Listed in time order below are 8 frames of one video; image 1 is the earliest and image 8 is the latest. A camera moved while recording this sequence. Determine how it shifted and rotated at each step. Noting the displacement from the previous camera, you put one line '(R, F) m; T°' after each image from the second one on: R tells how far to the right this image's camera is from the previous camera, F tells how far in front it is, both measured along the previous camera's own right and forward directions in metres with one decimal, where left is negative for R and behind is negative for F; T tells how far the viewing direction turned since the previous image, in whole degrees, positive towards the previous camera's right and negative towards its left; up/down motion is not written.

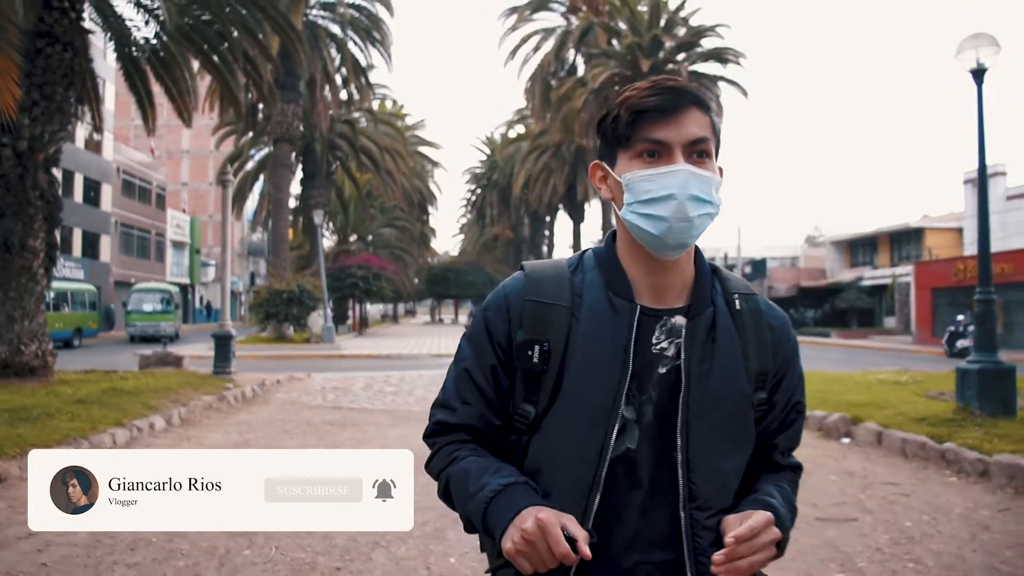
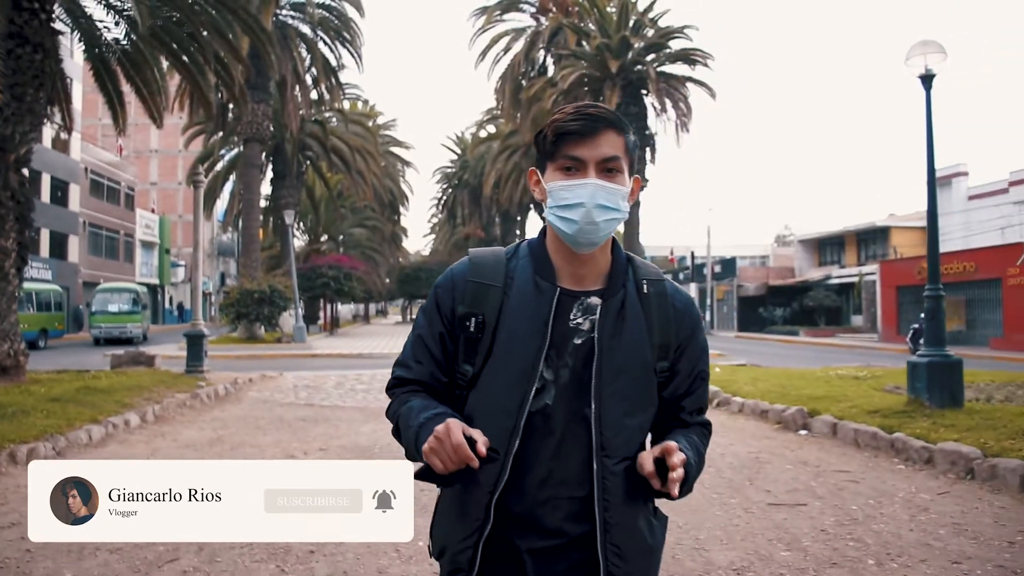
(0.0, -0.3) m; +2°
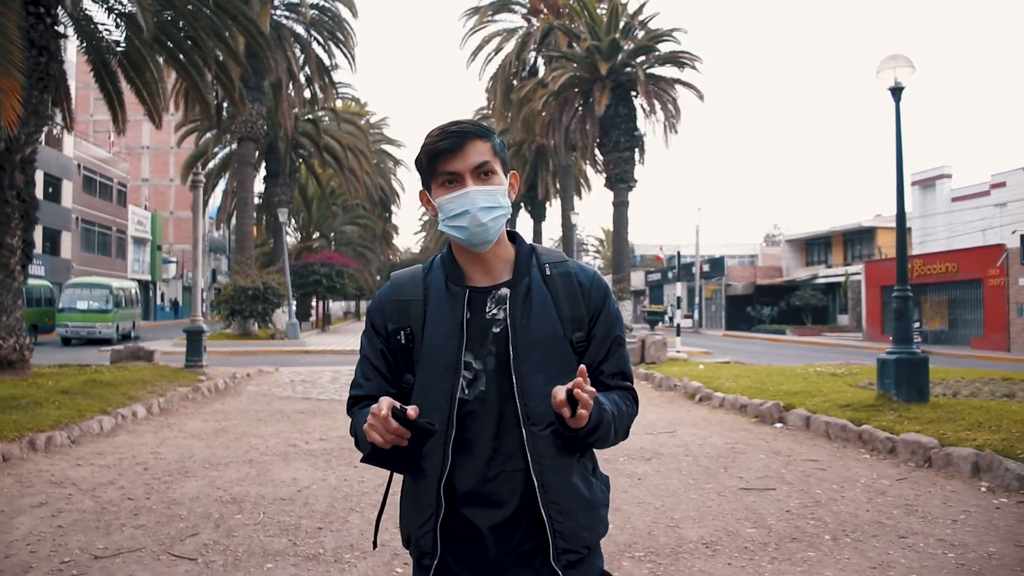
(0.0, -0.5) m; +1°
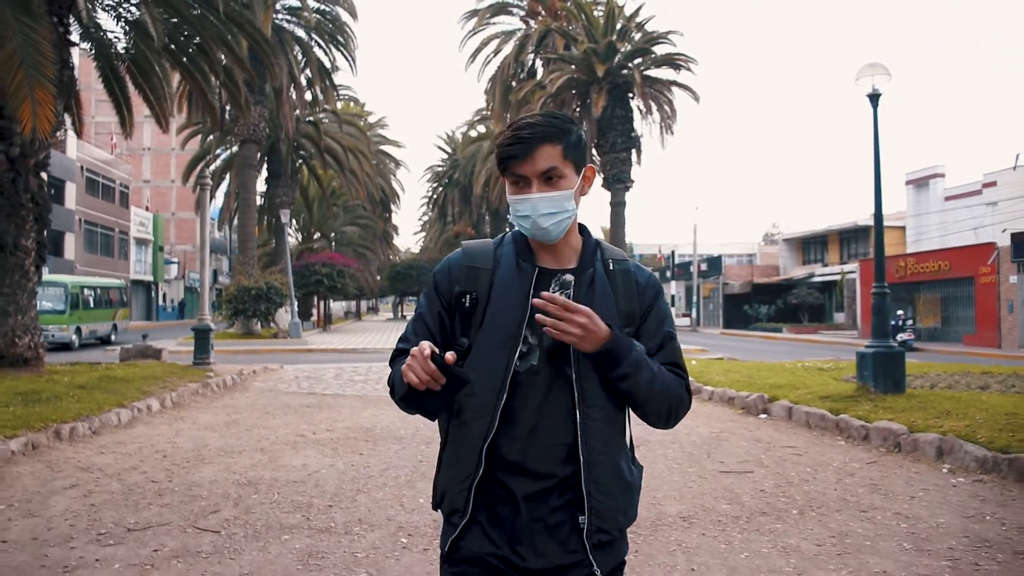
(0.0, -0.5) m; 0°
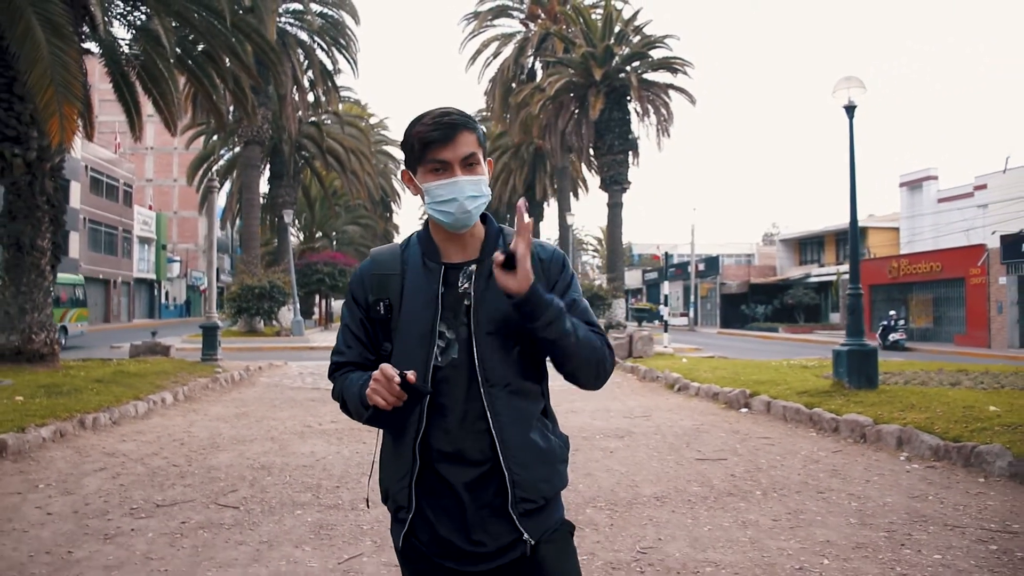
(+0.1, -0.6) m; 0°
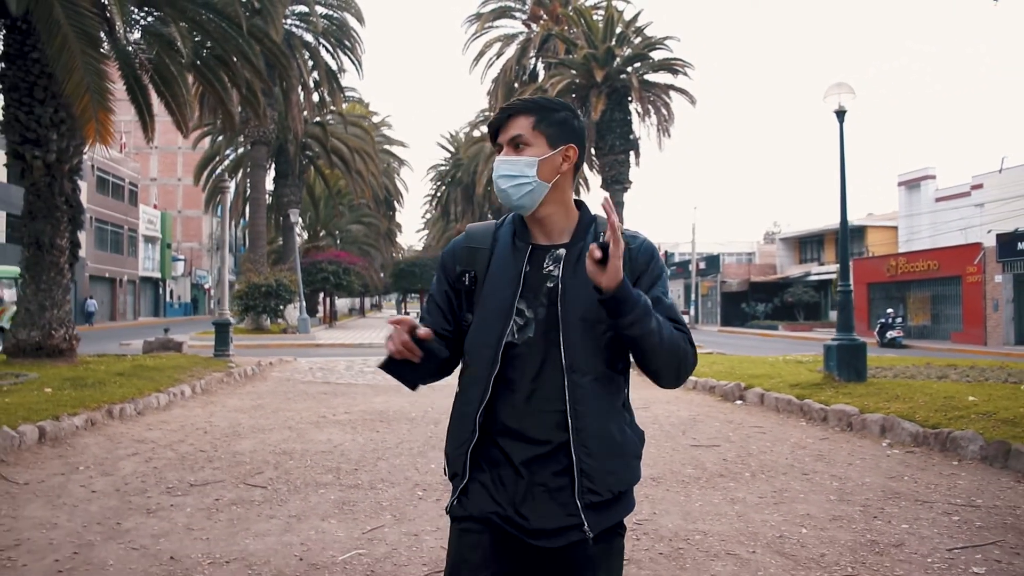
(0.0, -0.5) m; 0°
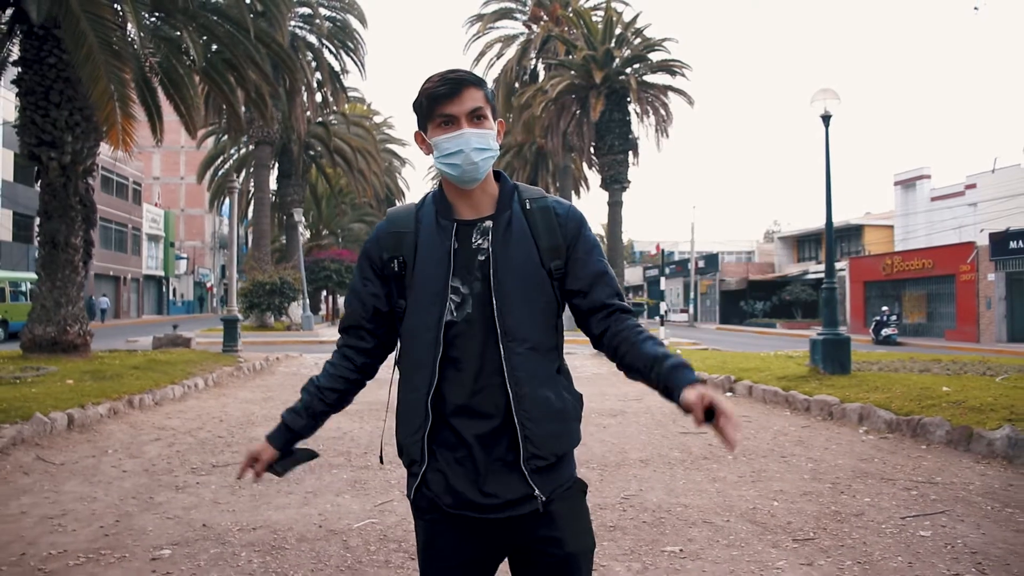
(0.0, -0.5) m; 0°
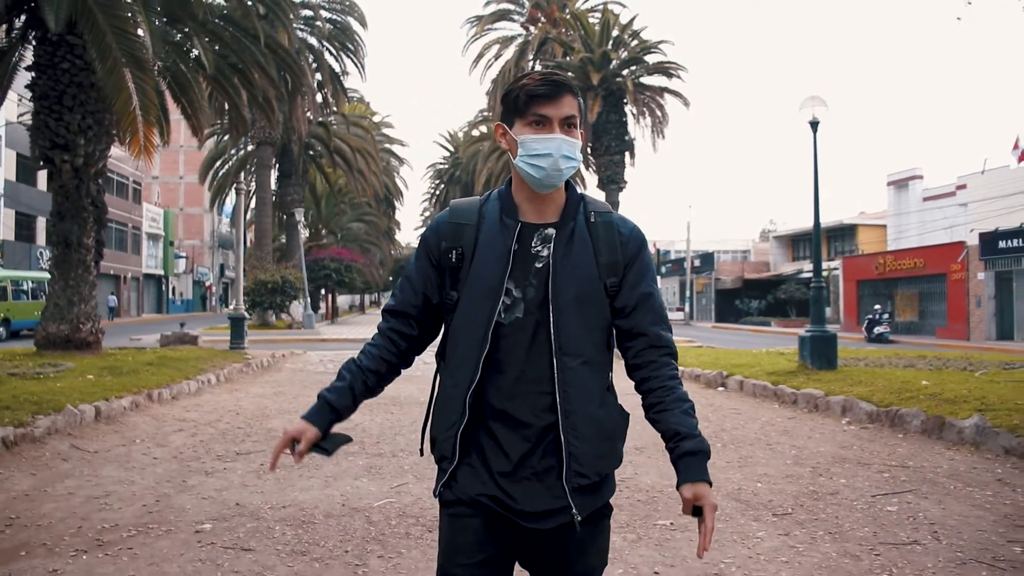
(-0.1, -0.5) m; 0°
